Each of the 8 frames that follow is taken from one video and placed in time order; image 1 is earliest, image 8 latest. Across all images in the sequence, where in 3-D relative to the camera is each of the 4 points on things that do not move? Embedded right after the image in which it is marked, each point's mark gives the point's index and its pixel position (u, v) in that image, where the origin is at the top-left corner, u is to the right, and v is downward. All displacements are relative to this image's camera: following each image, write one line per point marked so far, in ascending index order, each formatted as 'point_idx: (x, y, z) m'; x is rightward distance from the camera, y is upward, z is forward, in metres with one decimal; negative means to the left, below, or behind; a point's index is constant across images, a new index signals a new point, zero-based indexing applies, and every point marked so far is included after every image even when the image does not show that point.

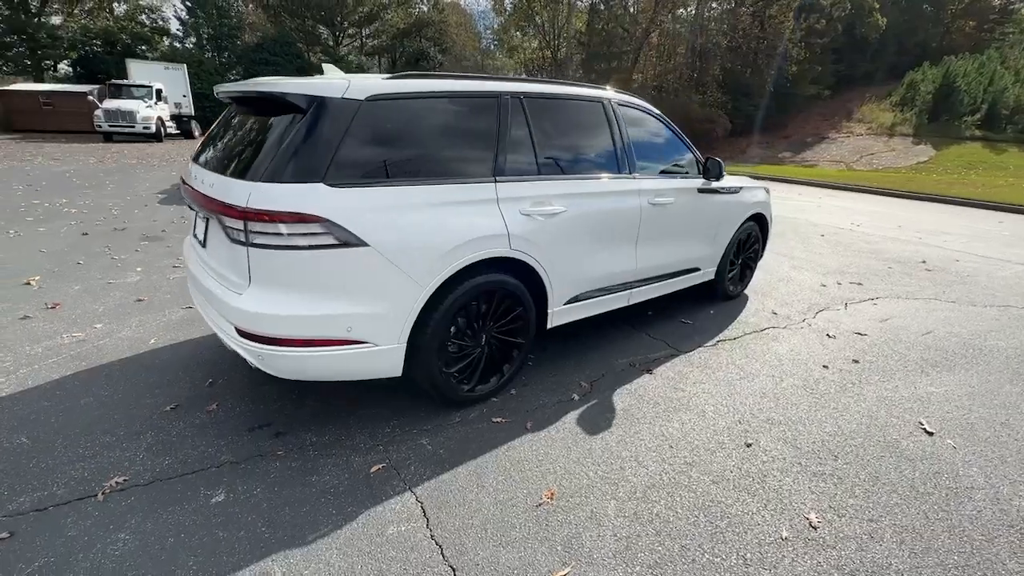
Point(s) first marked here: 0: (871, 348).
0: (+3.3, -0.5, +4.3) m
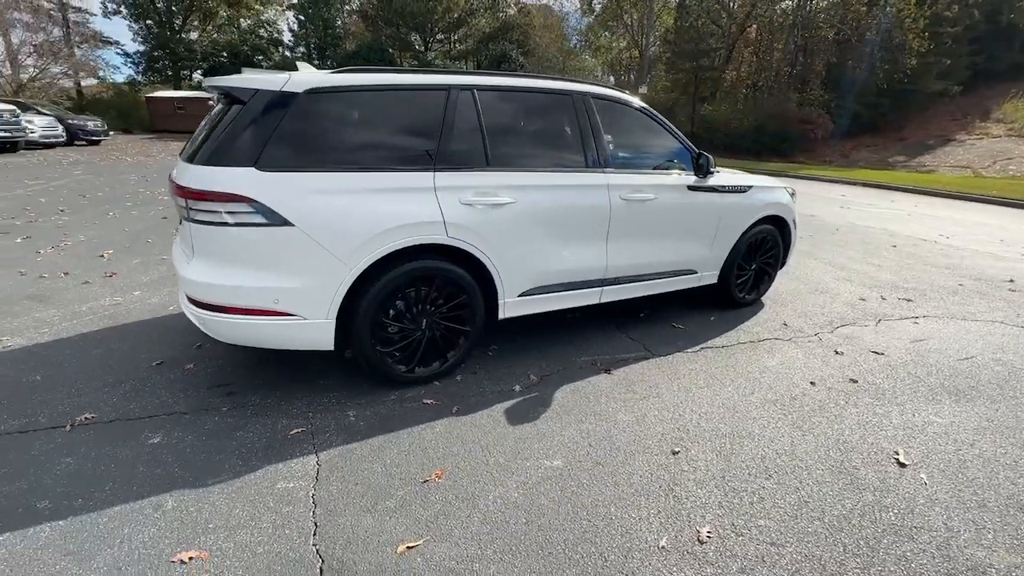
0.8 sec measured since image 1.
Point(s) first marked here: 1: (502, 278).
0: (+3.0, -0.7, +3.8) m
1: (-0.1, +0.1, +3.4) m
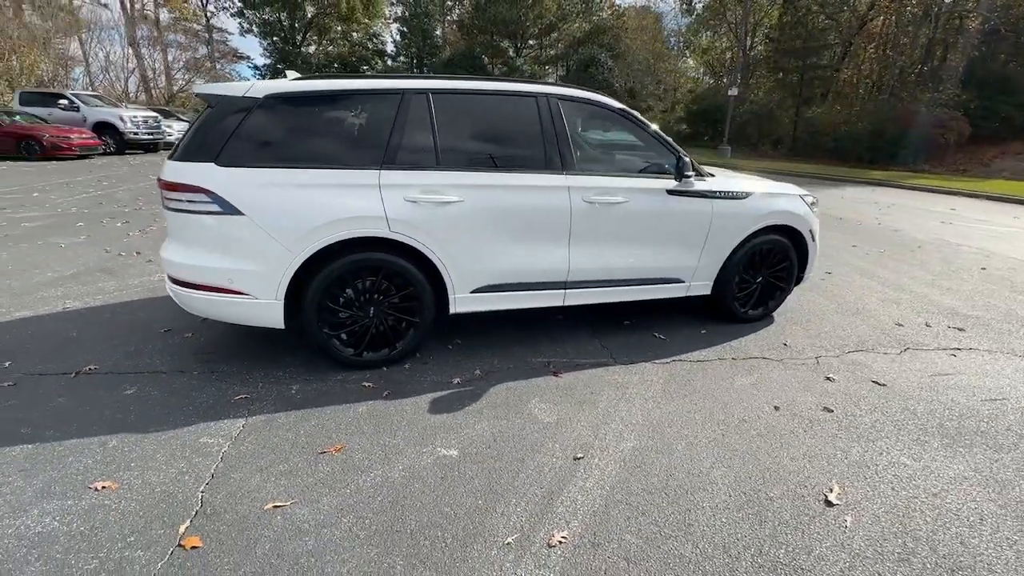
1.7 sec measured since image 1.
0: (+2.6, -0.8, +3.4) m
1: (-0.5, +0.1, +3.5) m
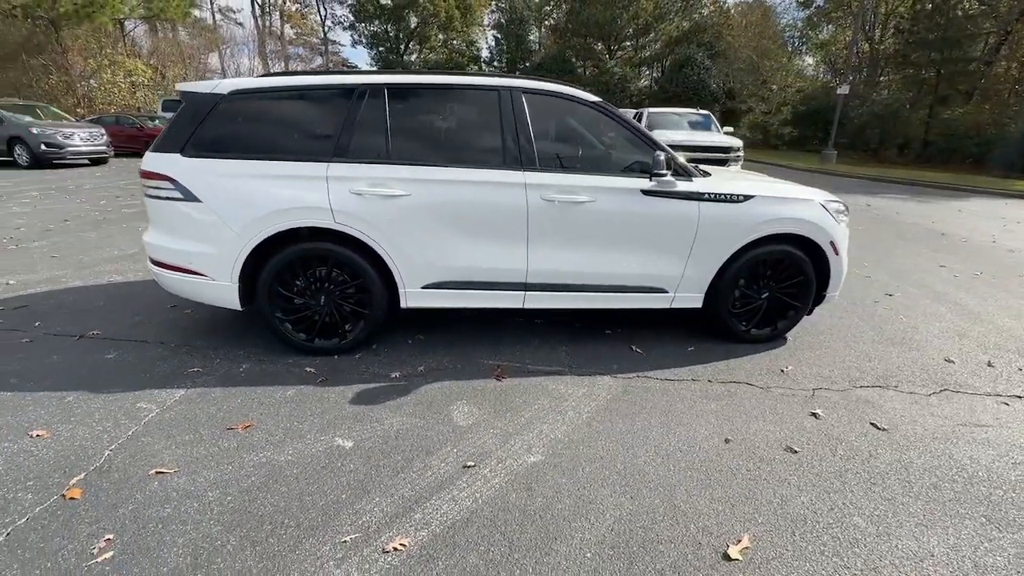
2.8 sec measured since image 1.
0: (+2.1, -1.0, +2.8) m
1: (-0.9, +0.2, +3.5) m
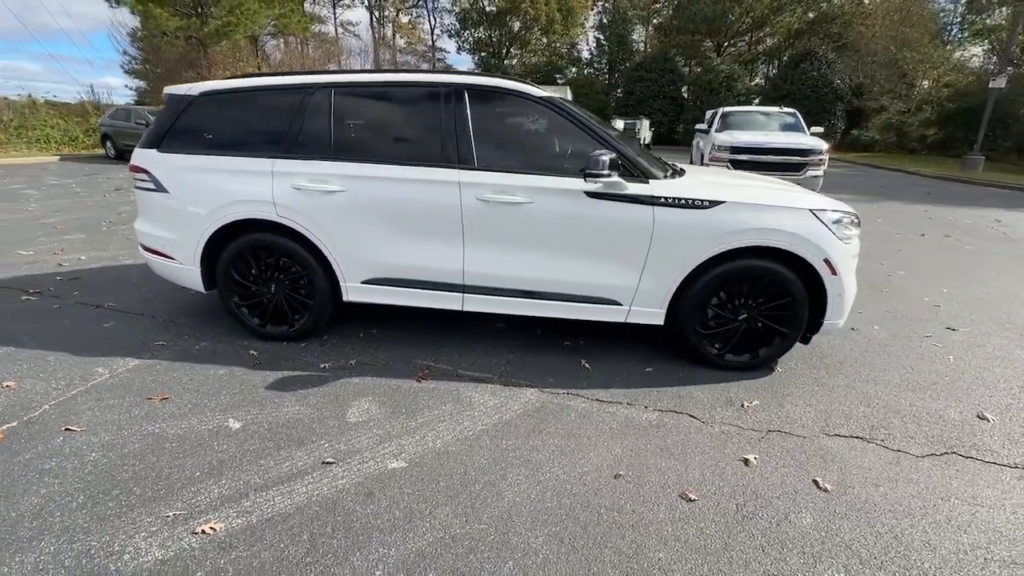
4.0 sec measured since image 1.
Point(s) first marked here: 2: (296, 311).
0: (+1.4, -1.1, +2.3) m
1: (-1.3, +0.2, +3.6) m
2: (-1.7, -0.2, +3.8) m
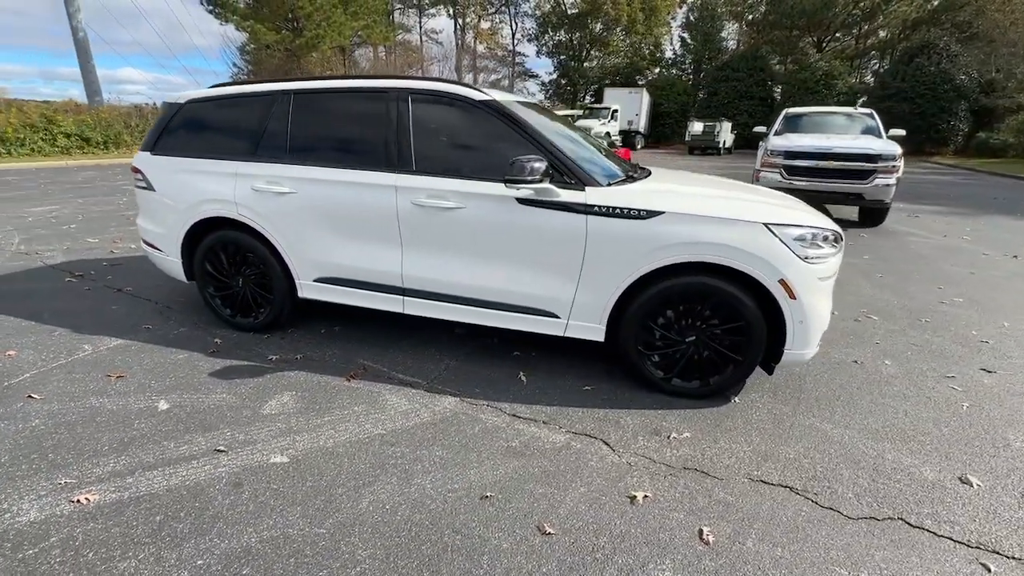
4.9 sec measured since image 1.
0: (+0.6, -1.2, +2.1) m
1: (-1.8, +0.2, +3.8) m
2: (-2.2, -0.1, +4.0) m
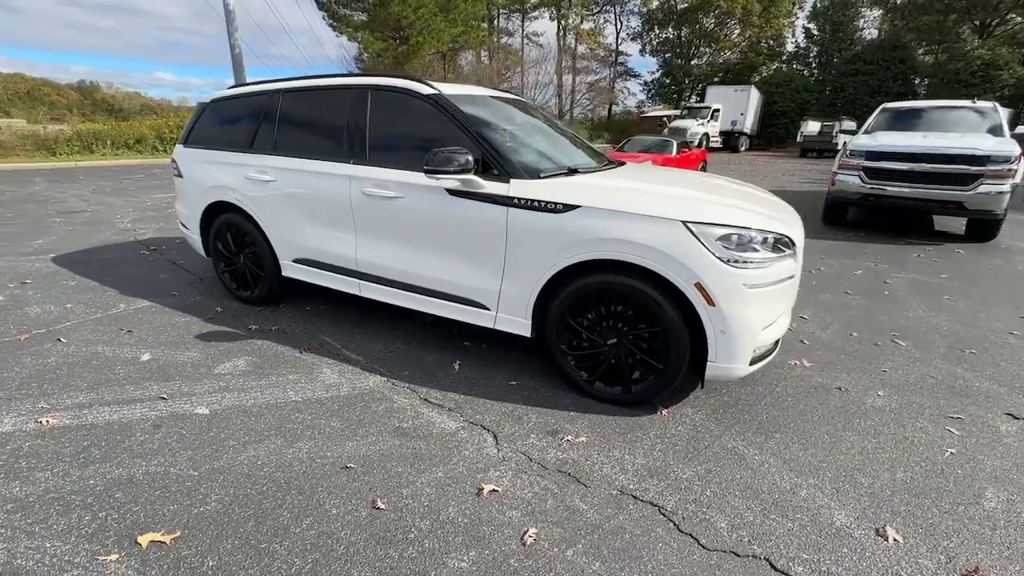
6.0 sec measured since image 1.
0: (-0.2, -1.1, +2.1) m
1: (-2.1, +0.4, +4.2) m
2: (-2.5, +0.1, +4.5) m
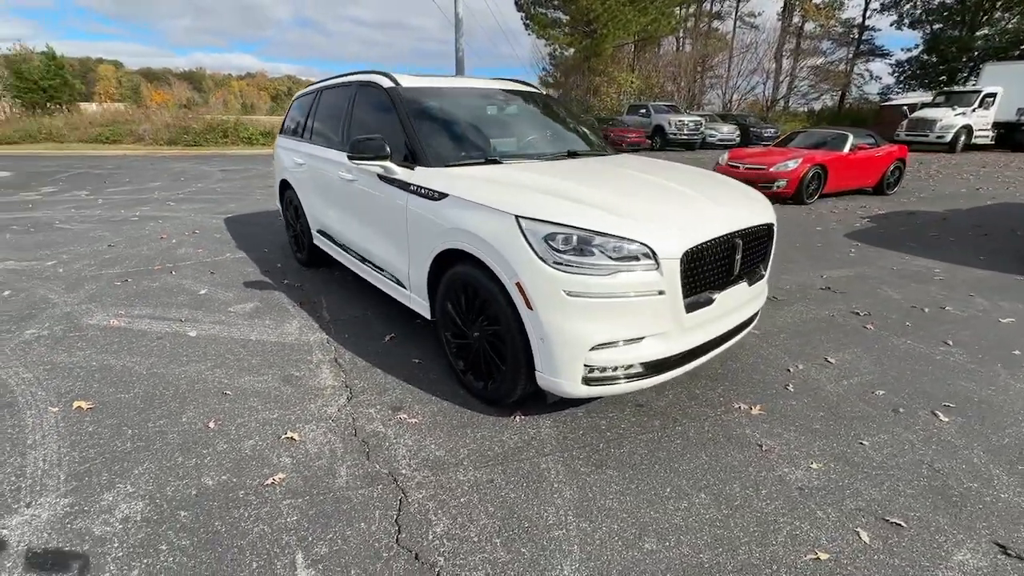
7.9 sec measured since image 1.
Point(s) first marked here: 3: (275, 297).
0: (-1.5, -1.0, +2.5) m
1: (-2.2, +0.8, +5.1) m
2: (-2.5, +0.5, +5.6) m
3: (-2.4, -0.1, +4.7) m
